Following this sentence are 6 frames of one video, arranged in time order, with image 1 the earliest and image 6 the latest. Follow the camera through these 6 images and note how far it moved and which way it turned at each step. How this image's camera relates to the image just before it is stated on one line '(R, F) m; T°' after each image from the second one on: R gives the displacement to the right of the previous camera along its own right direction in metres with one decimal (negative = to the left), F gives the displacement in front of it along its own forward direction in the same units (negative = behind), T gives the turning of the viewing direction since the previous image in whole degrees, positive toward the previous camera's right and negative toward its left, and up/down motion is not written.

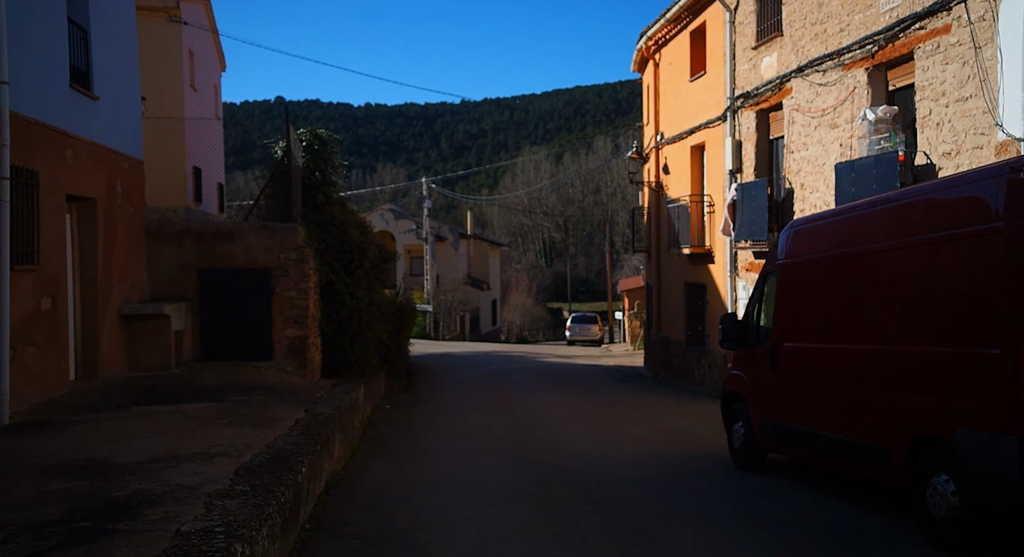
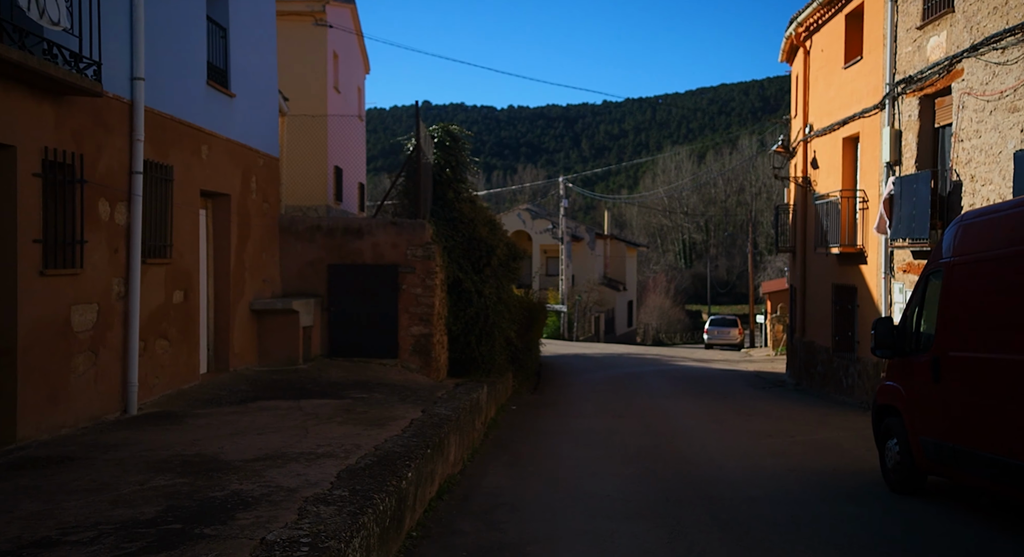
(+0.1, +0.5) m; -8°
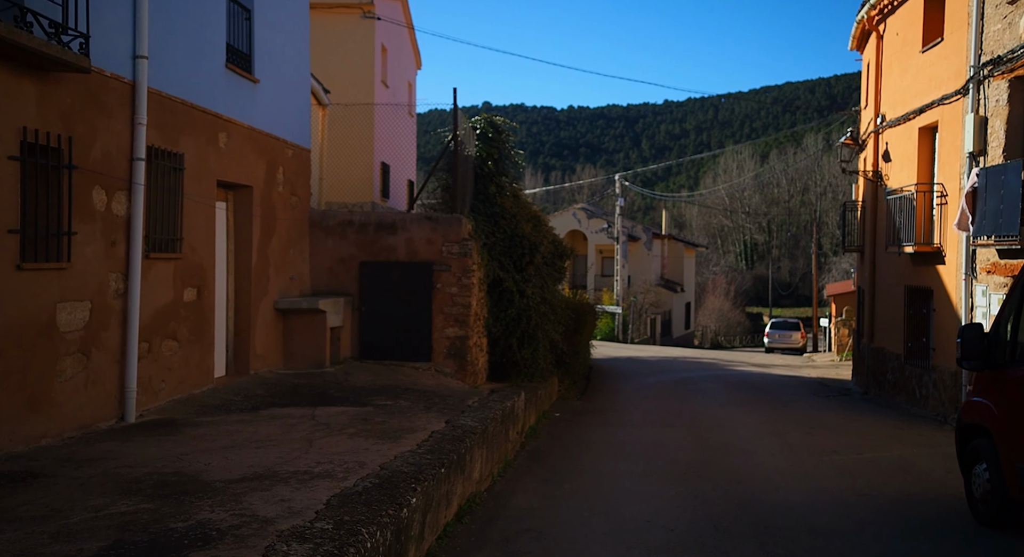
(+0.2, +0.8) m; -4°
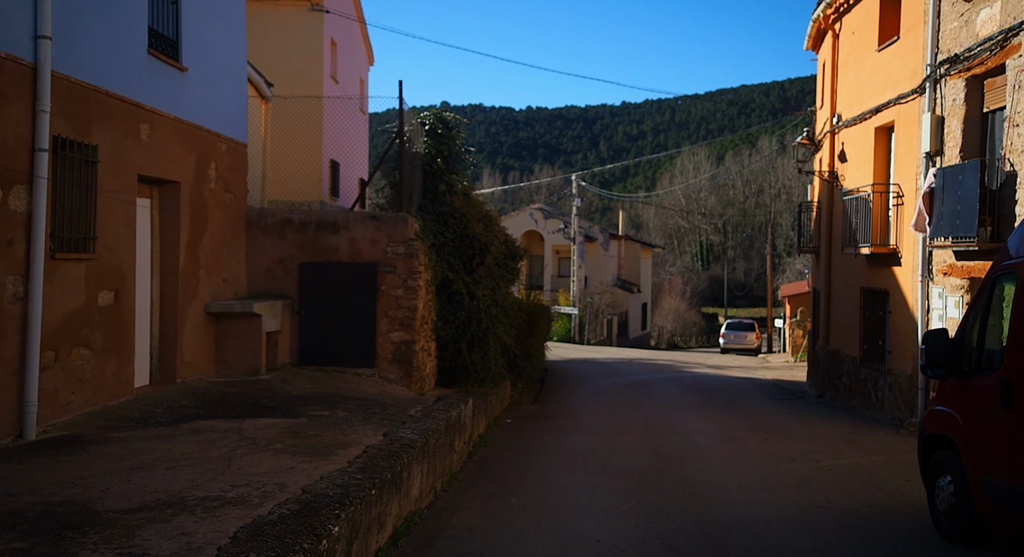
(+0.1, +0.5) m; +3°
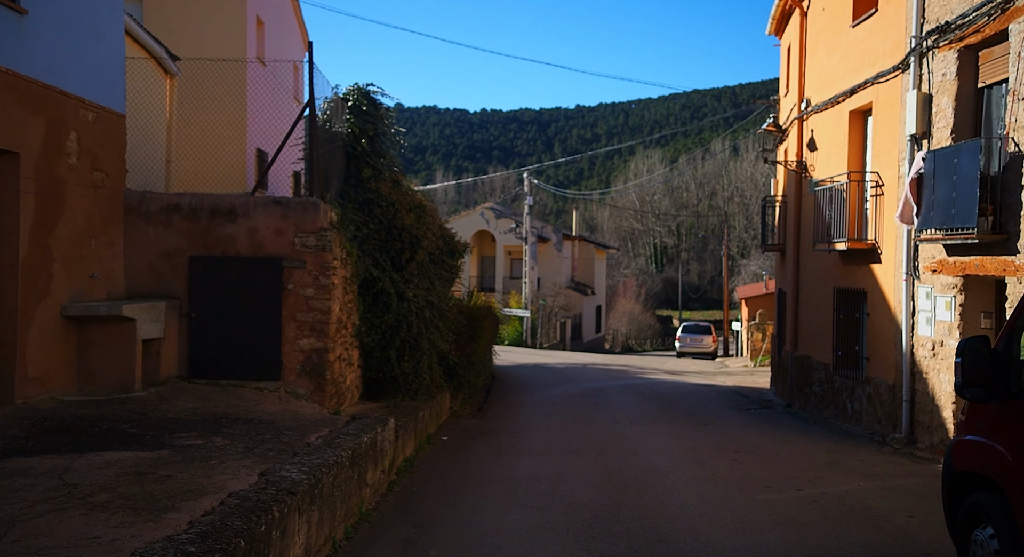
(+0.2, +1.7) m; +3°
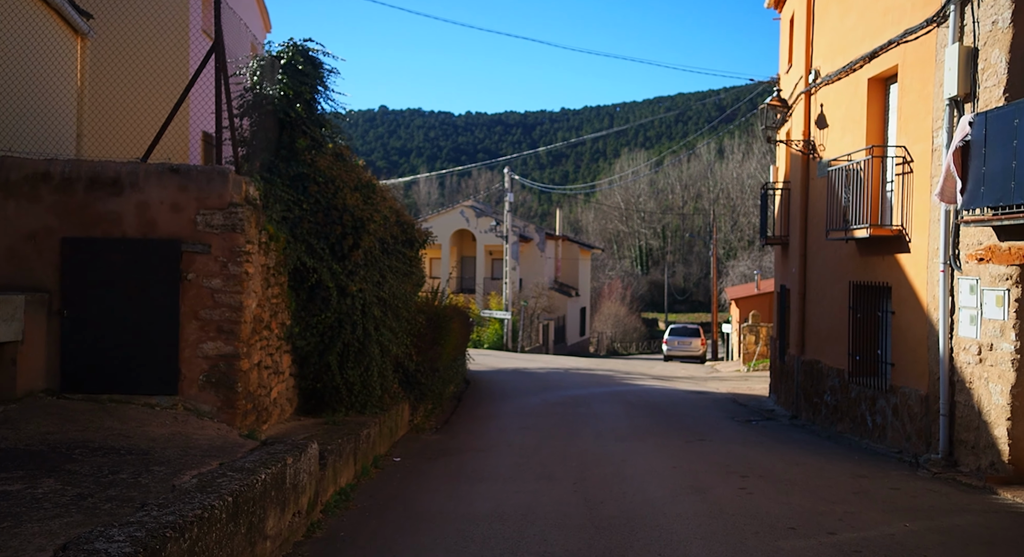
(+0.2, +1.9) m; +1°
